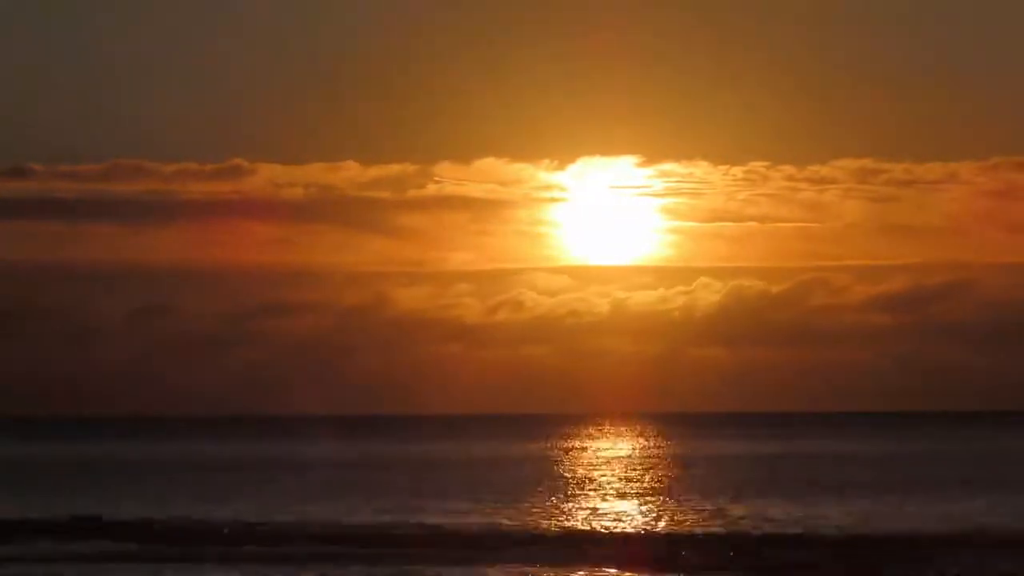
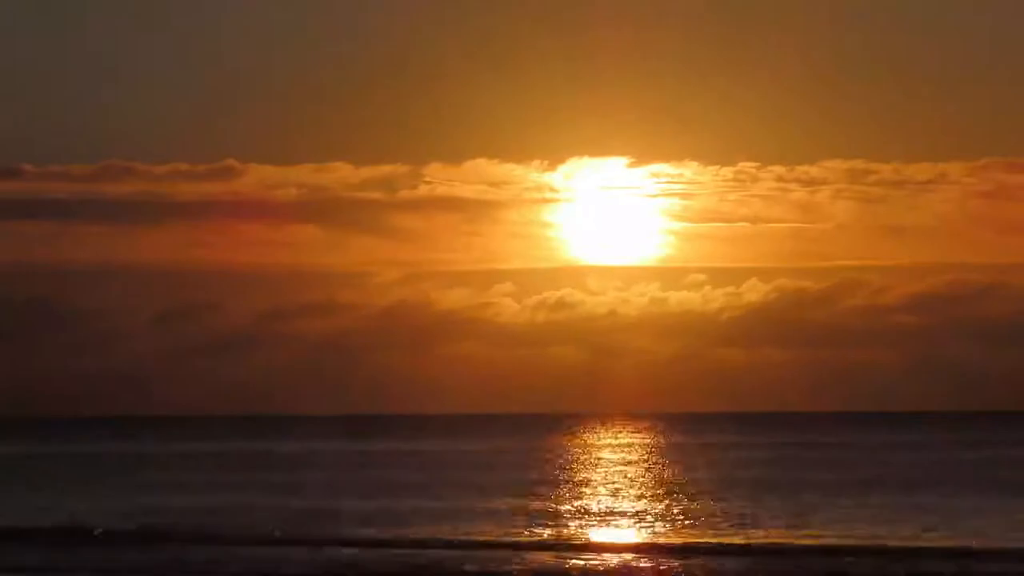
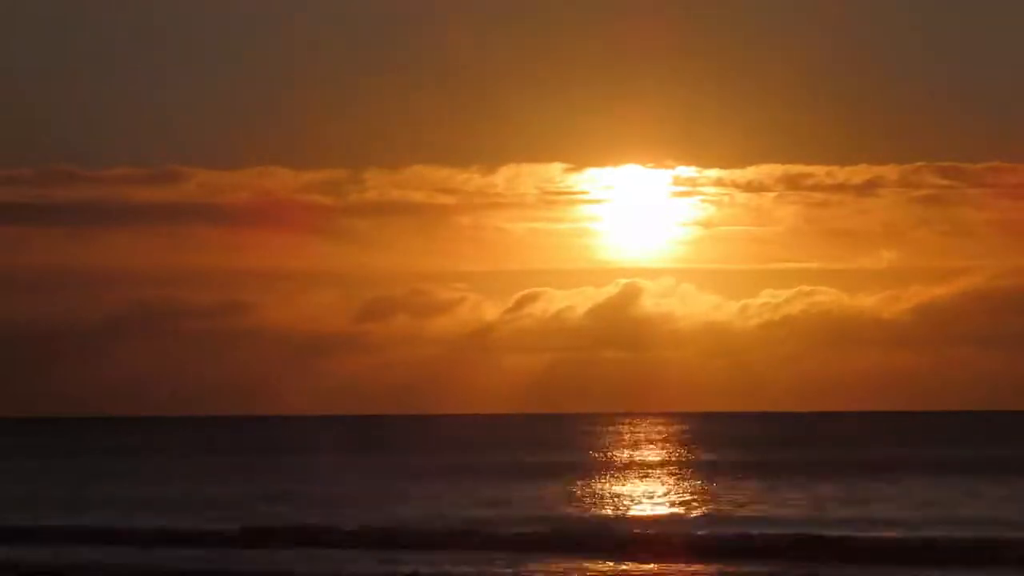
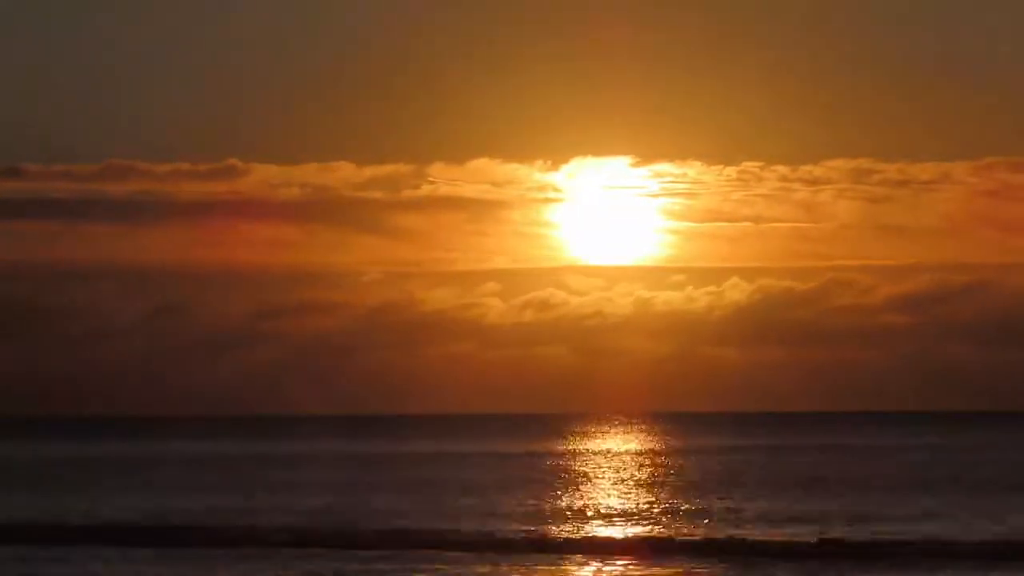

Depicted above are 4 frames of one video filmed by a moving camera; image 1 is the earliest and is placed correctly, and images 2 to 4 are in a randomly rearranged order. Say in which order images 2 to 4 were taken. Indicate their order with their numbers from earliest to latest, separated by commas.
4, 2, 3
